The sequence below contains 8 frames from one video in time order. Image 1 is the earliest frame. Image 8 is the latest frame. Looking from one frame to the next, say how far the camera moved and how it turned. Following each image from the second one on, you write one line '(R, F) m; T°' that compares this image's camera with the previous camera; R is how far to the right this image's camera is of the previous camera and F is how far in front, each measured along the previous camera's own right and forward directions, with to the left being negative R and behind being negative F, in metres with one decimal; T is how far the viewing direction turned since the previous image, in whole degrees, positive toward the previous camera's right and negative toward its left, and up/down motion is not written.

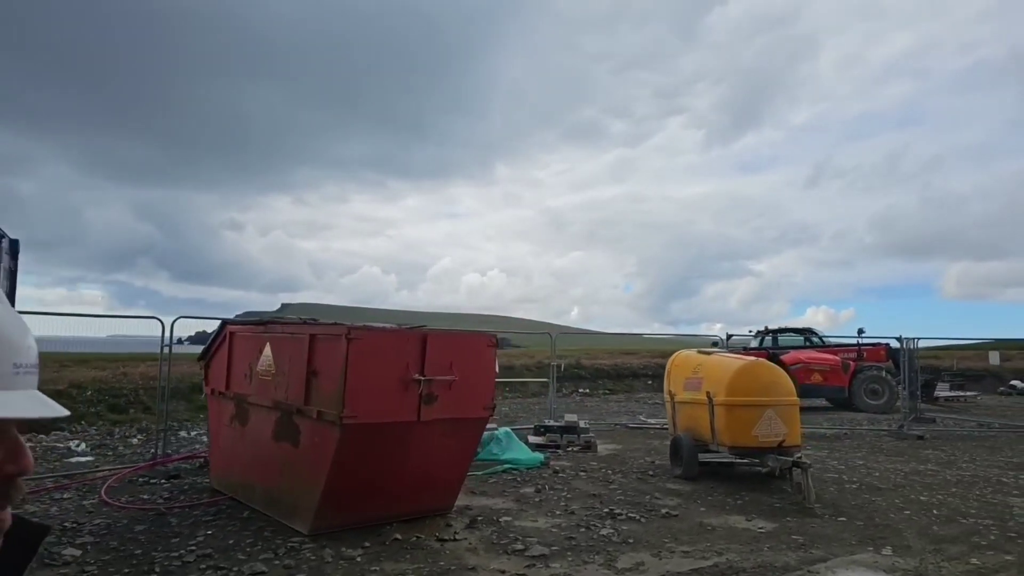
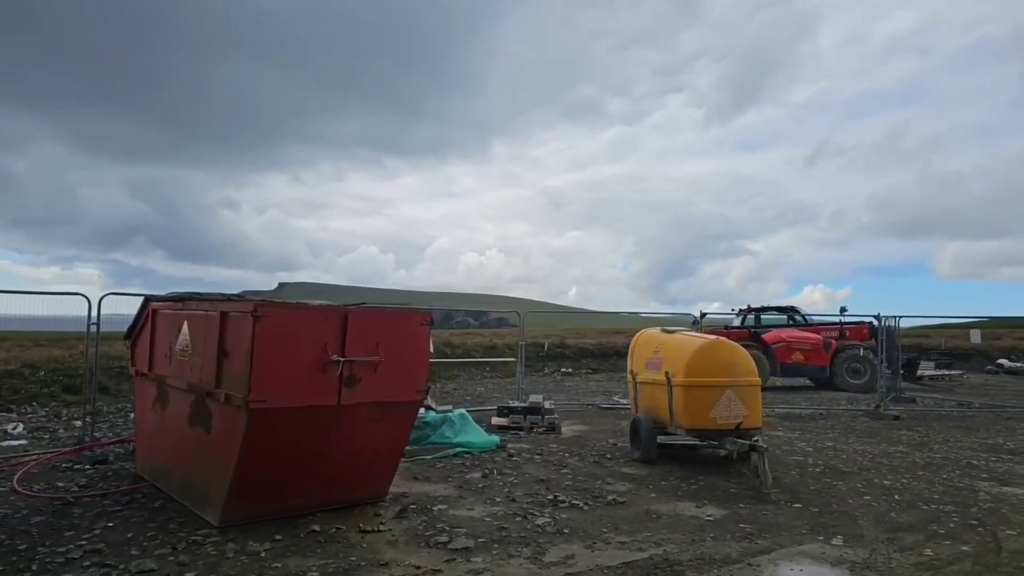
(+0.5, +0.4) m; 0°
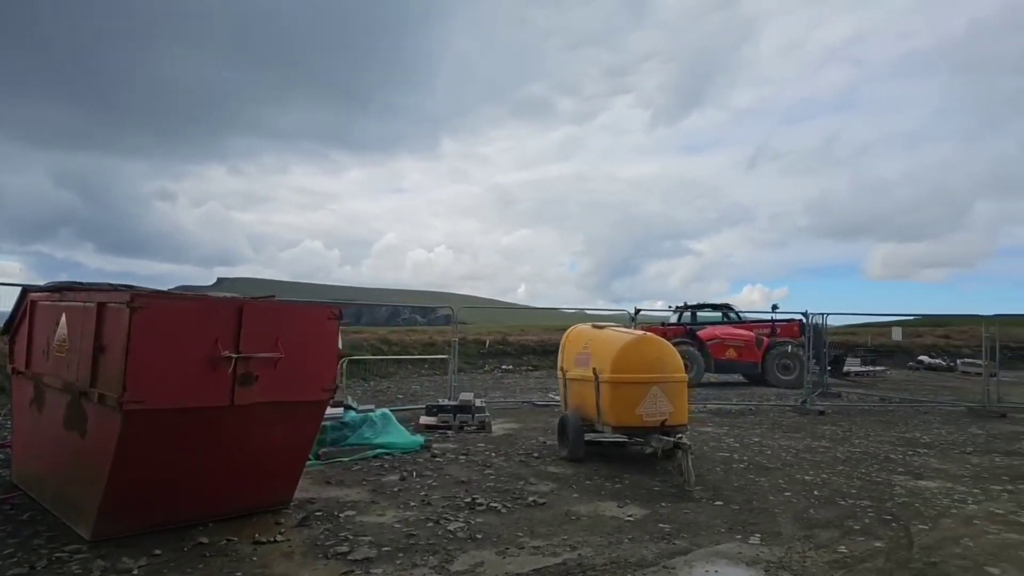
(+0.3, +0.3) m; +4°
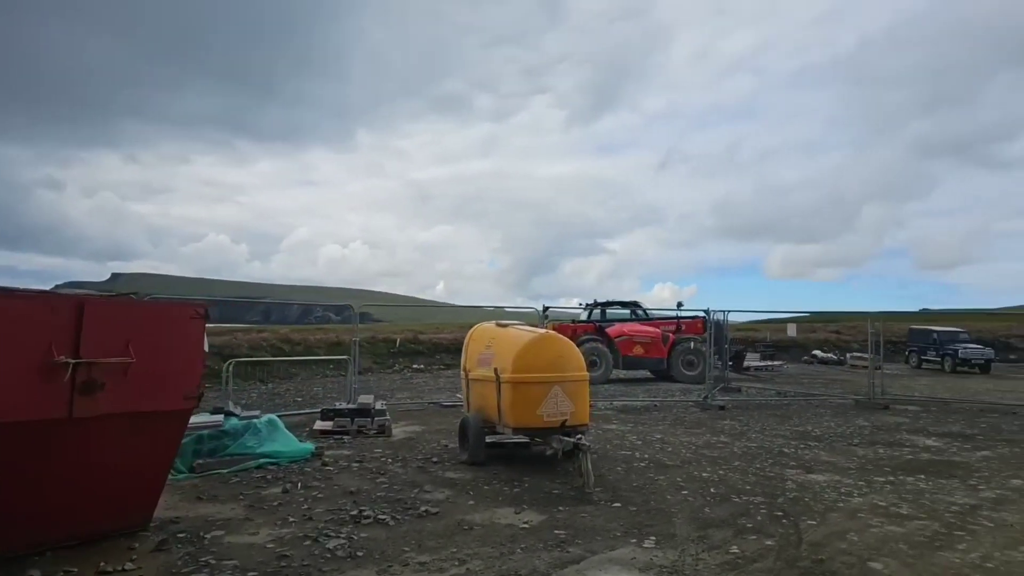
(+0.2, +0.3) m; +7°
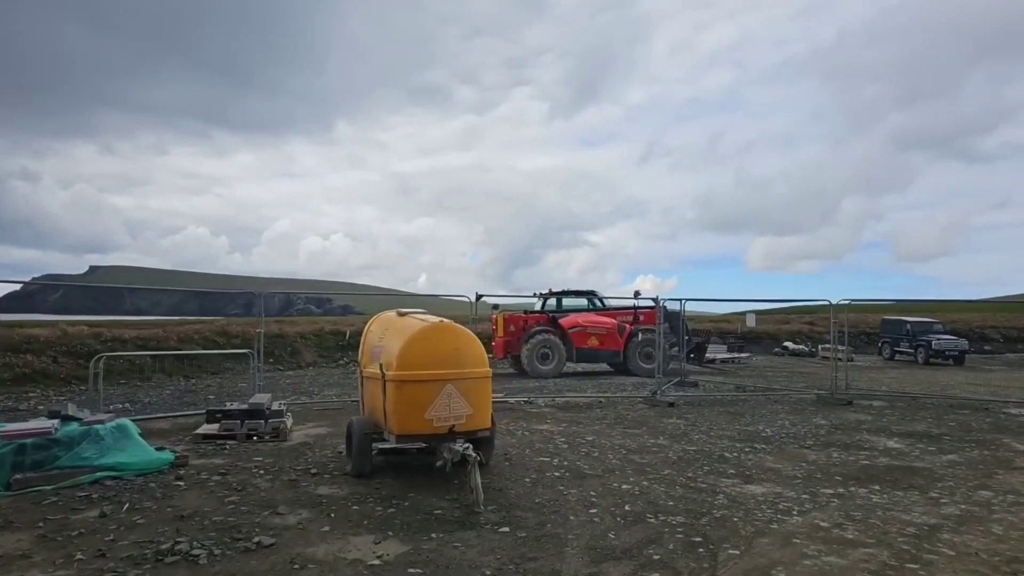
(+0.9, +1.0) m; +1°
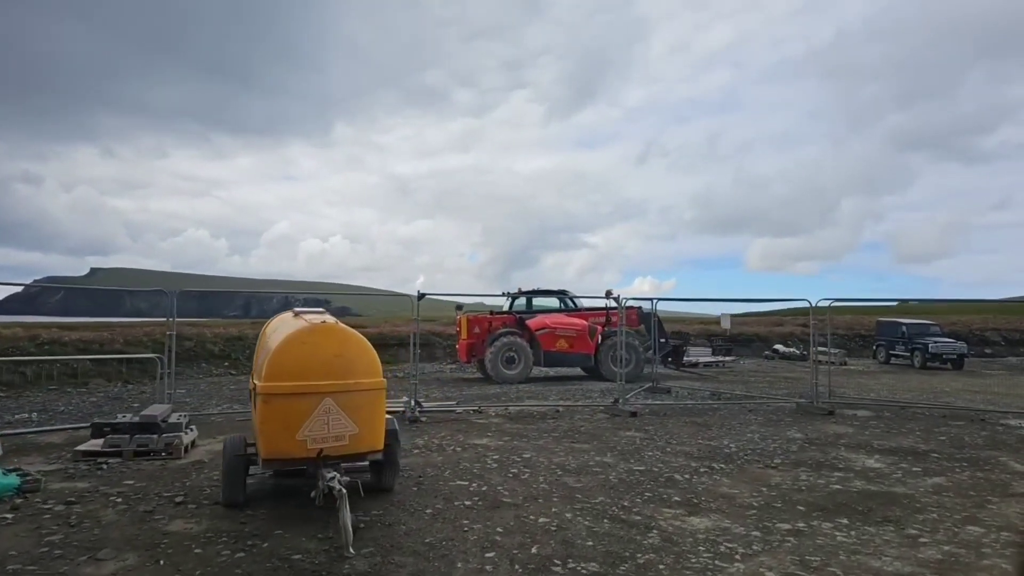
(+0.8, +1.0) m; 0°
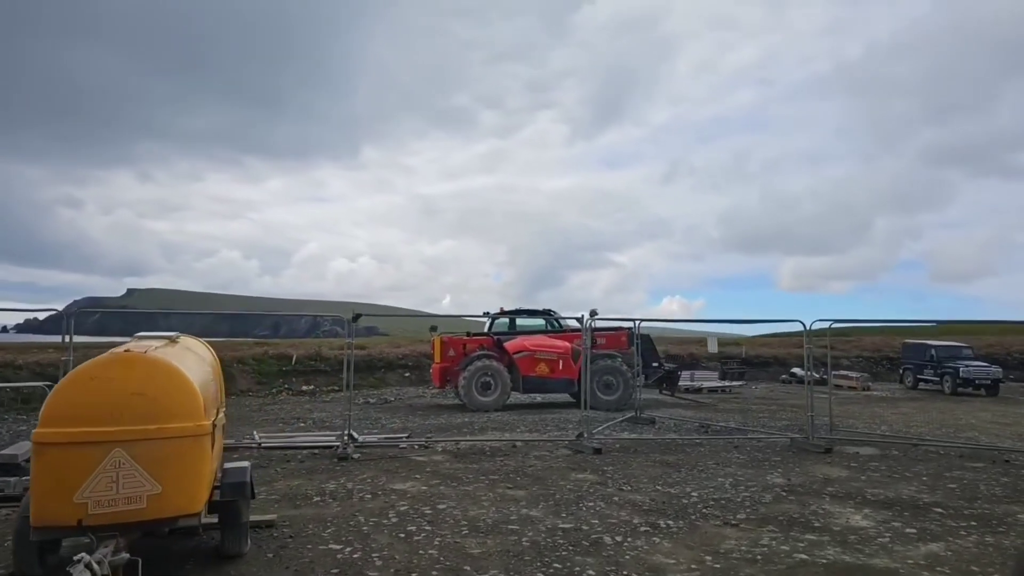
(+1.0, +1.0) m; -2°
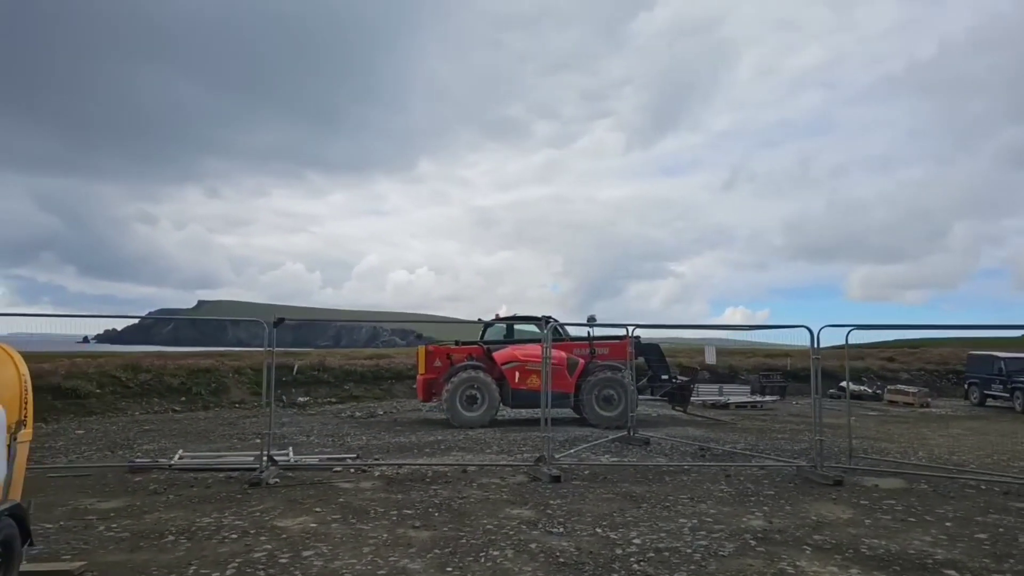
(+1.3, +1.2) m; -5°
